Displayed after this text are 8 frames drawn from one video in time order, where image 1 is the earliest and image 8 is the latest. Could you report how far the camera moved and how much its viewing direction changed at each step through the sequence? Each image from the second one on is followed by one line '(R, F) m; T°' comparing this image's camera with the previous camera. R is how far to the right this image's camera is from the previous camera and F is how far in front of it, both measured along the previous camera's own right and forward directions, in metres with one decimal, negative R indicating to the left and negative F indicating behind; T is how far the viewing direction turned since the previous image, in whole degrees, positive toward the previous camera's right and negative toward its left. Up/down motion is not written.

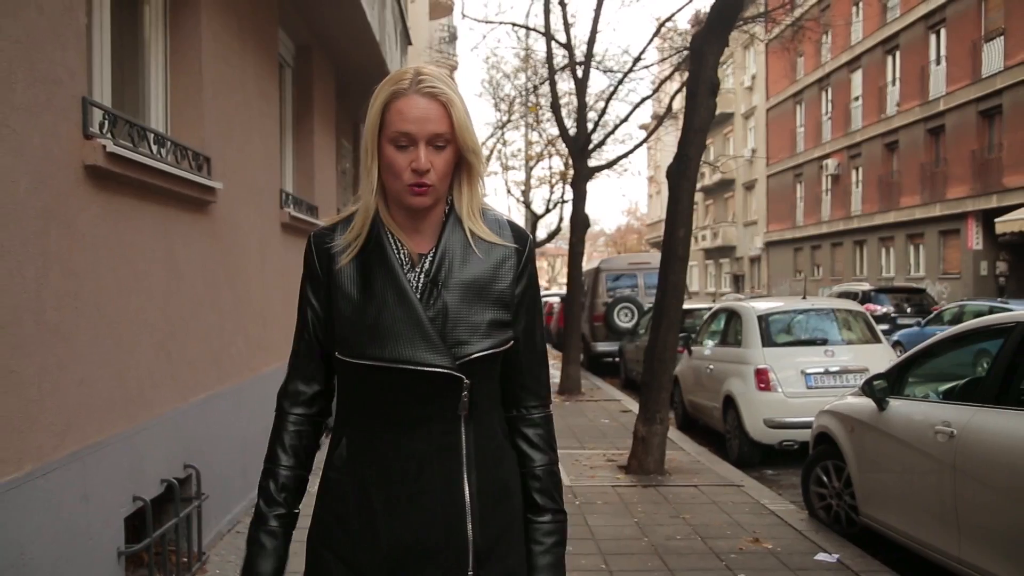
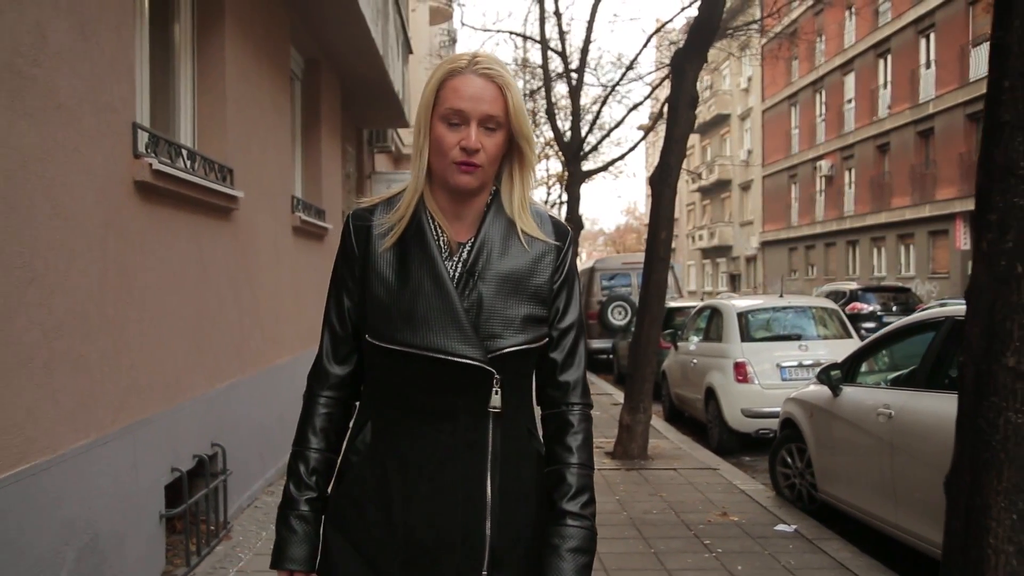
(+0.1, -0.6) m; 0°
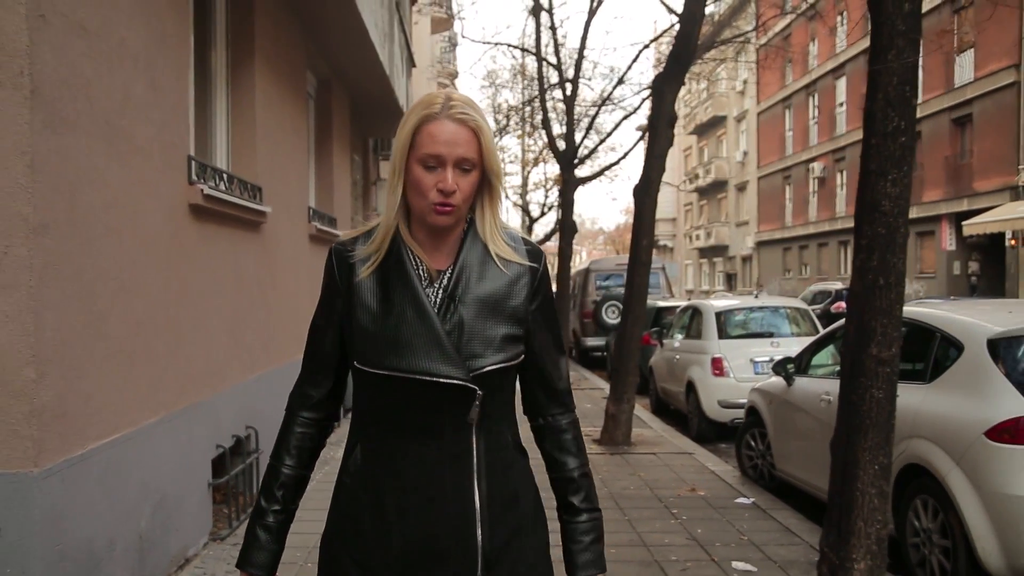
(0.0, -0.8) m; 0°
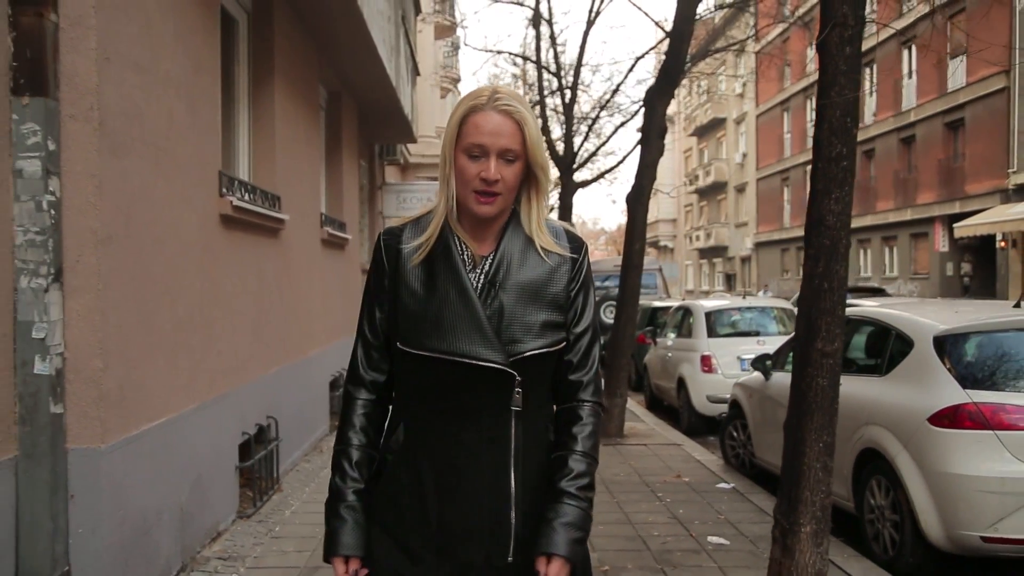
(0.0, -0.6) m; 0°
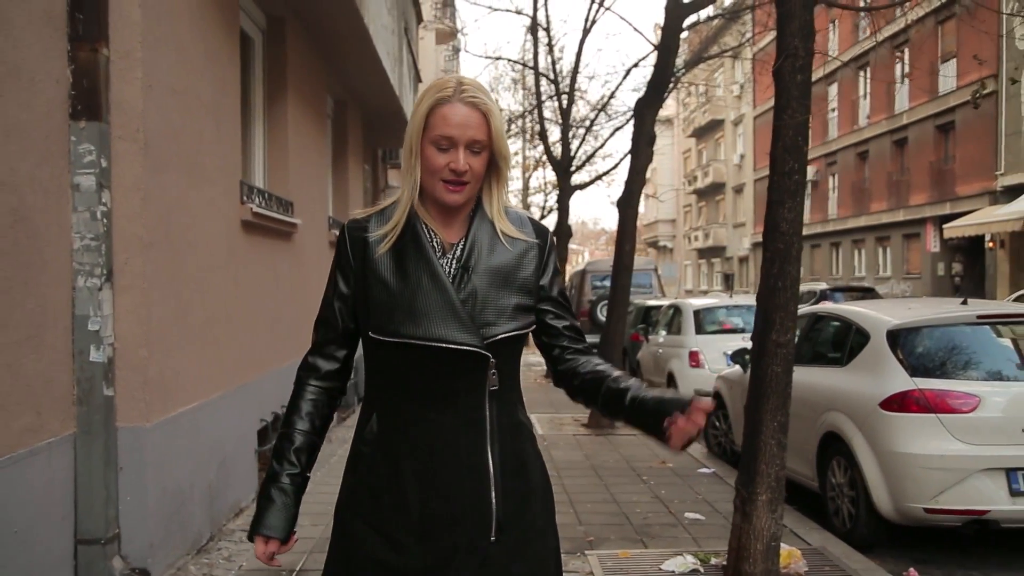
(0.0, -0.6) m; 0°
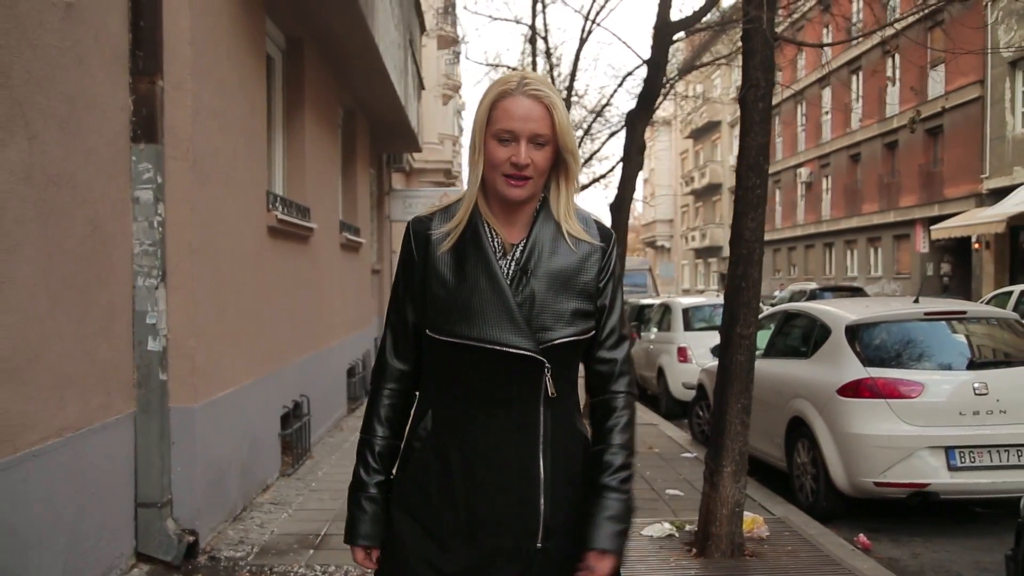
(0.0, -0.7) m; 0°
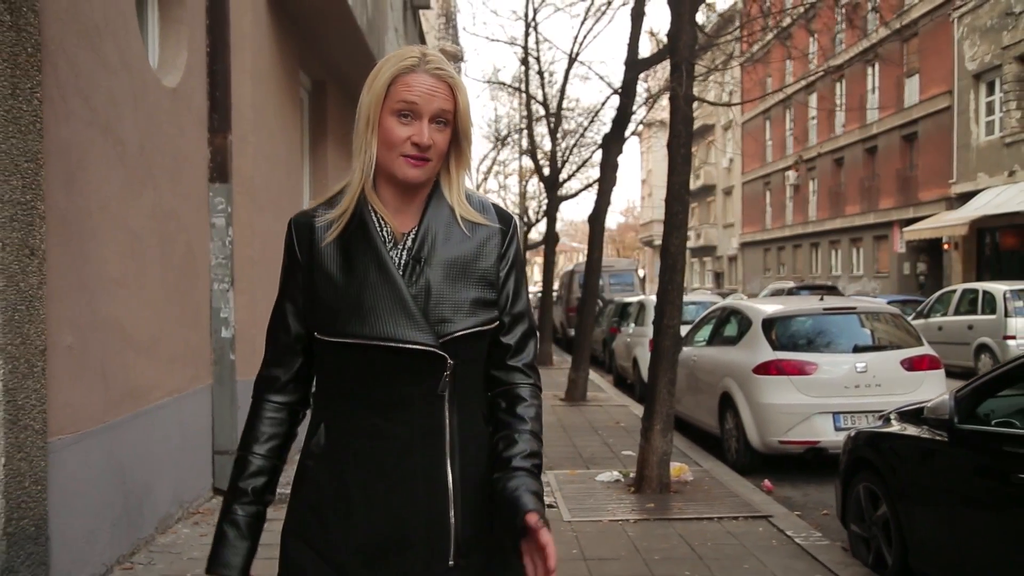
(+0.2, -1.6) m; 0°
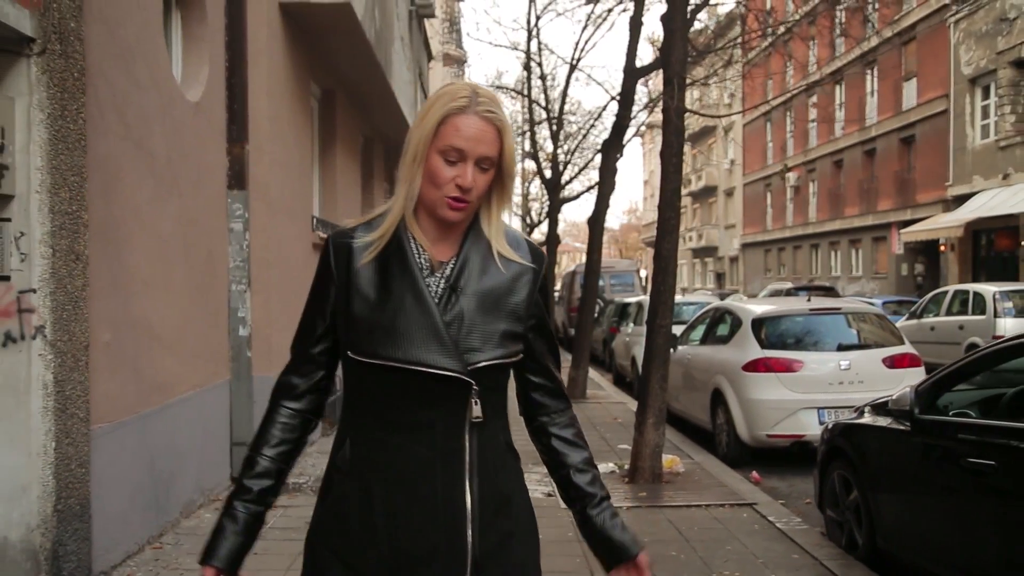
(0.0, -0.4) m; 0°
